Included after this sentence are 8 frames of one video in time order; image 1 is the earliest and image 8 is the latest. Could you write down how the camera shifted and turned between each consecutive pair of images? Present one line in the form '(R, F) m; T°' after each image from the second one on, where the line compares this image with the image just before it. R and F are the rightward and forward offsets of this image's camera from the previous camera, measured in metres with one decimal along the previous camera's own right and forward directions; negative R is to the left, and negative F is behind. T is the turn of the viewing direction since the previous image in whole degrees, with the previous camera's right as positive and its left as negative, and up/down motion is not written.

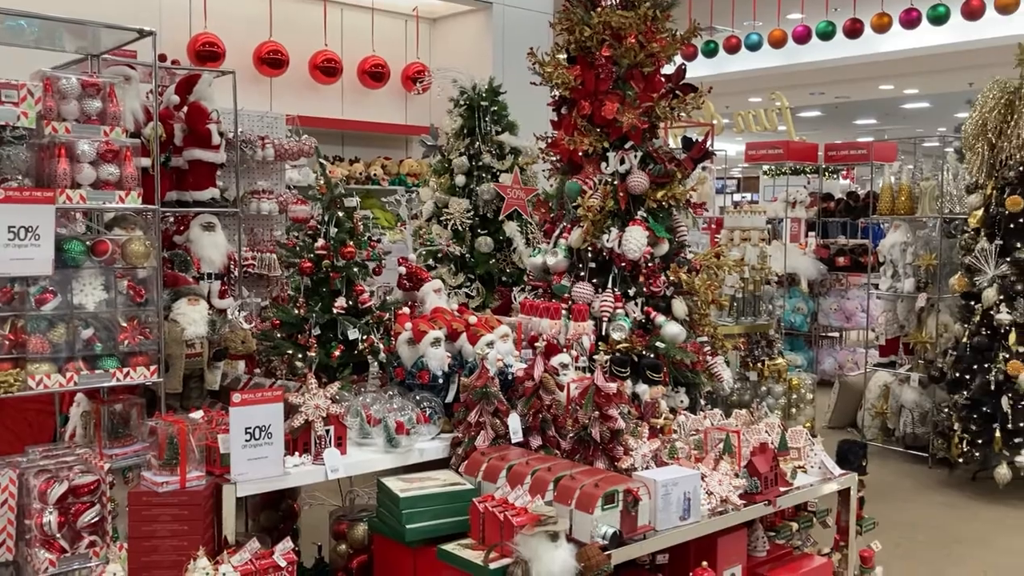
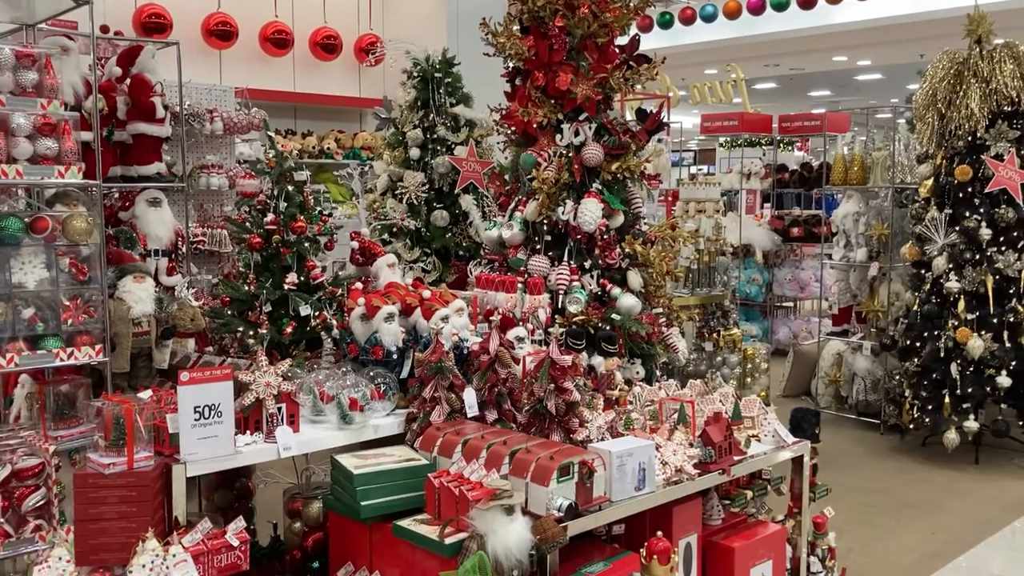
(0.0, 0.0) m; +2°
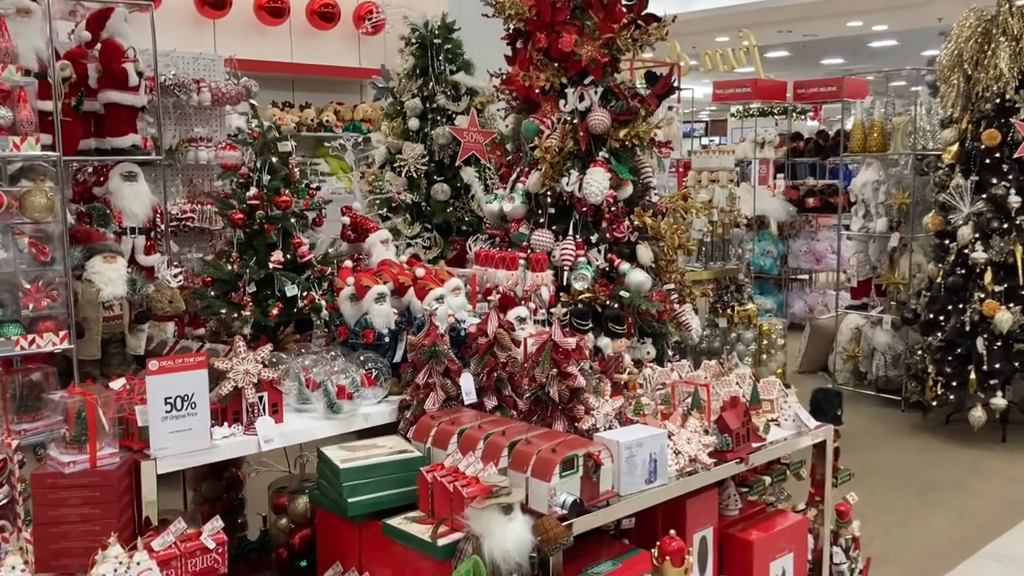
(0.0, +0.2) m; -1°
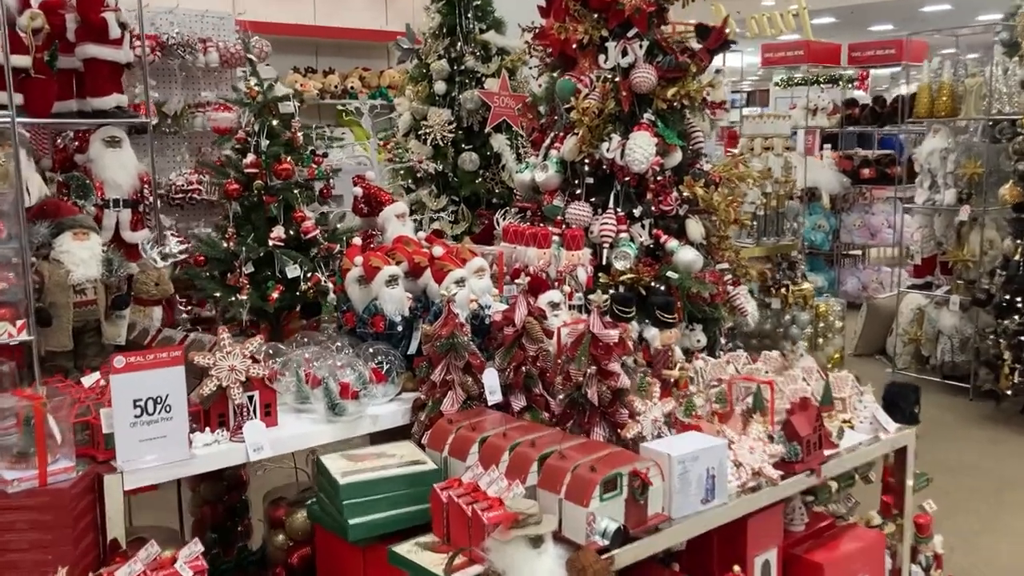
(0.0, +0.4) m; -2°
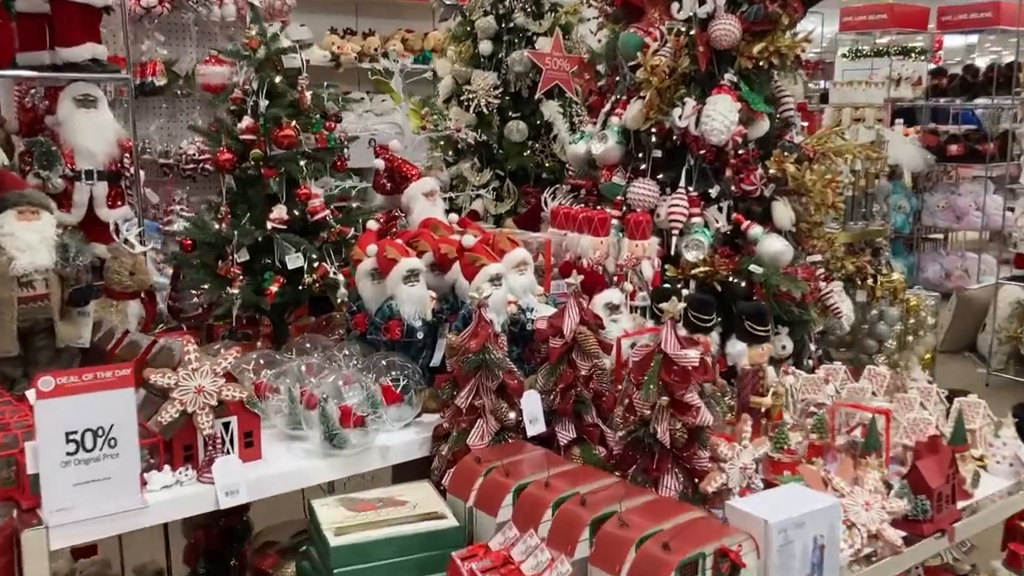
(0.0, +0.5) m; -3°
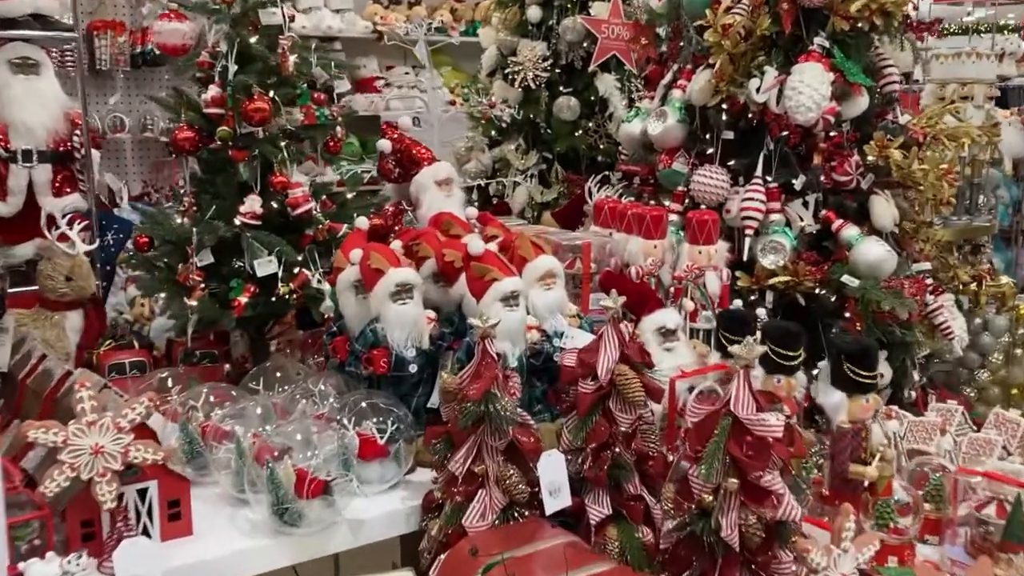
(+0.1, +0.5) m; -4°
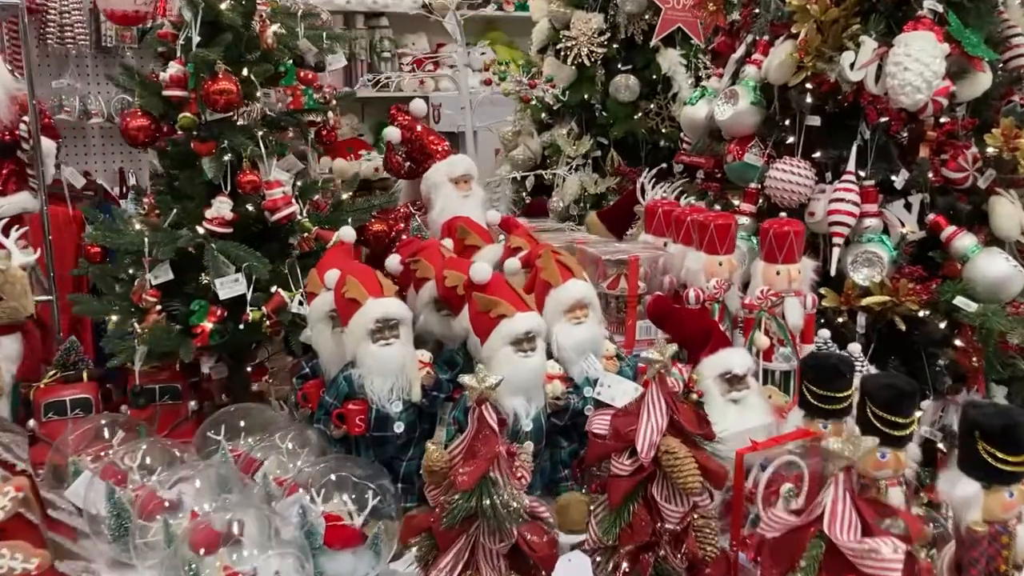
(+0.1, +0.4) m; -4°
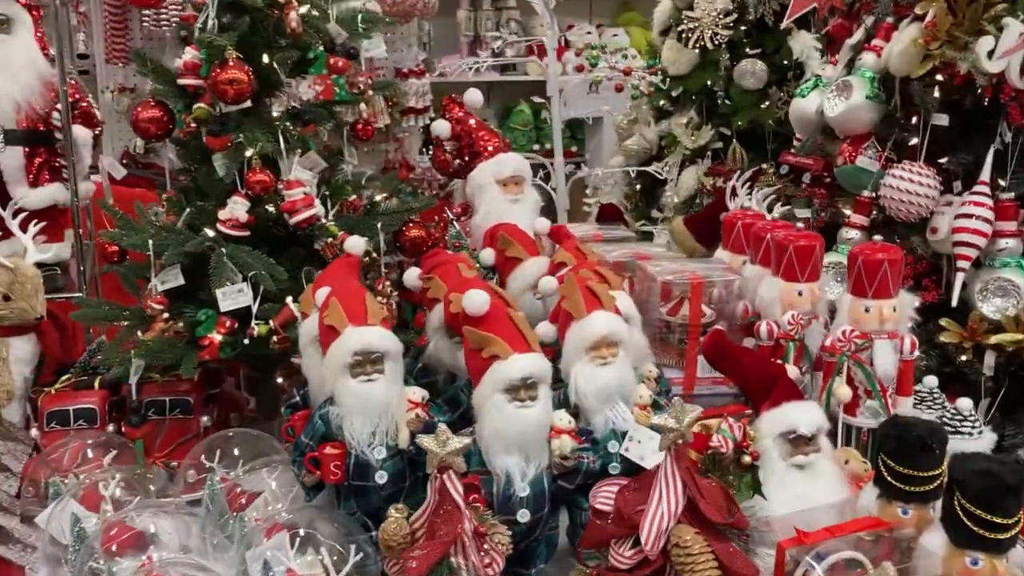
(+0.2, +0.2) m; -9°
